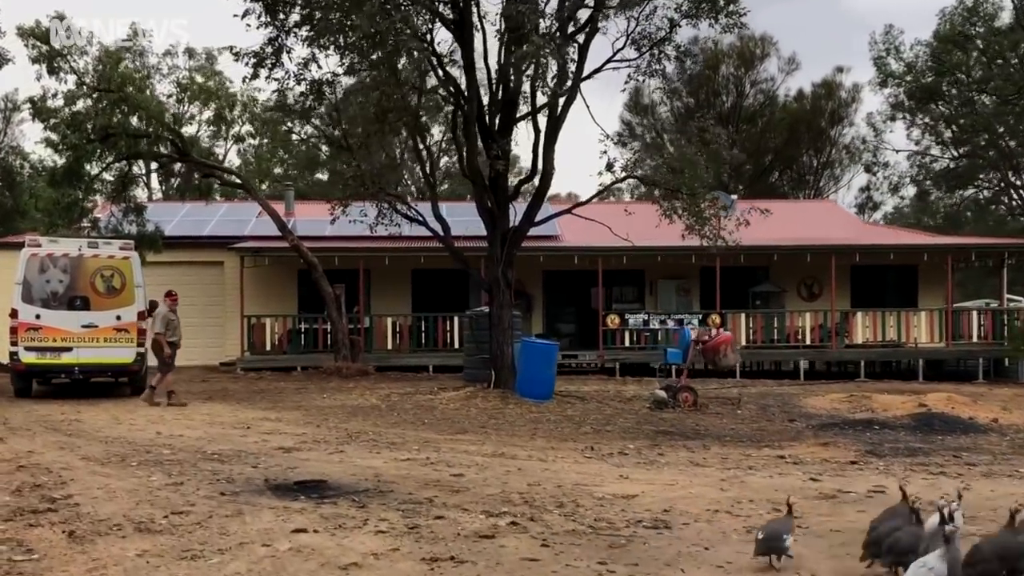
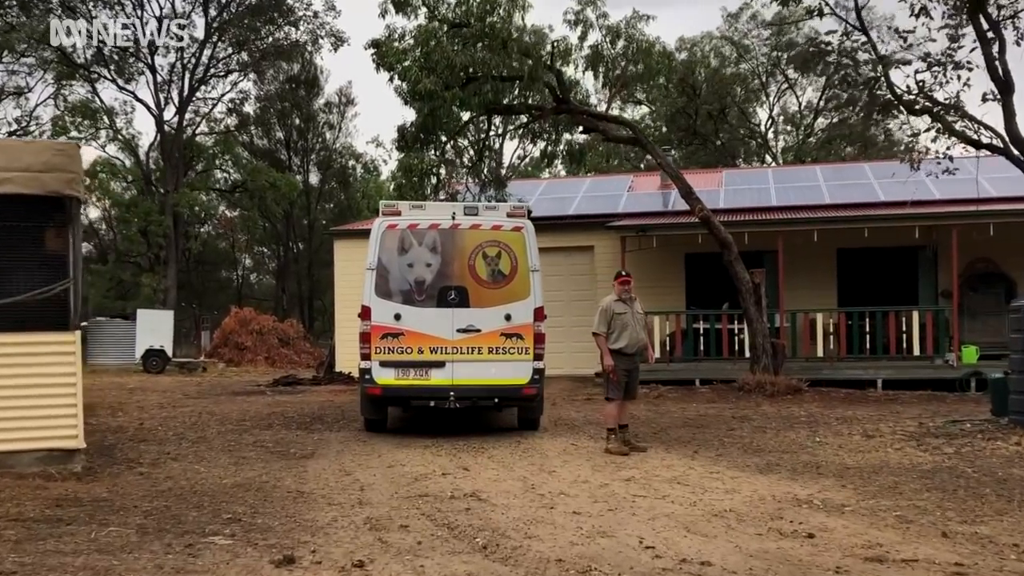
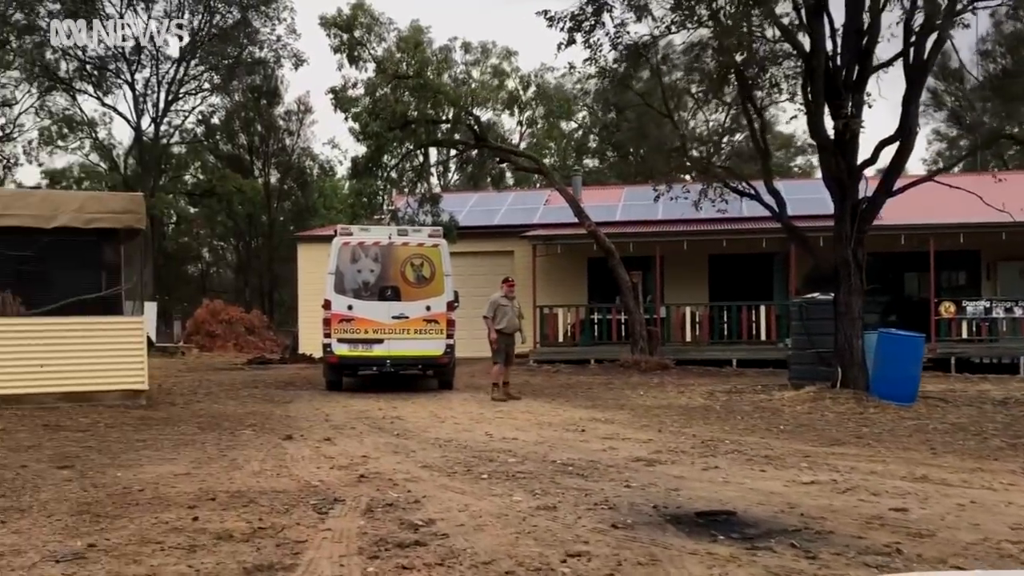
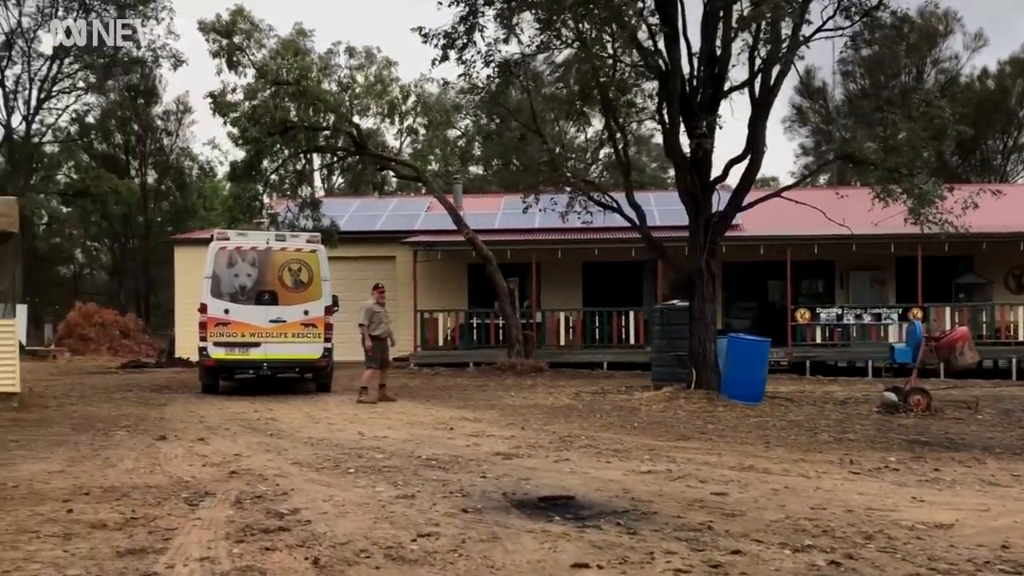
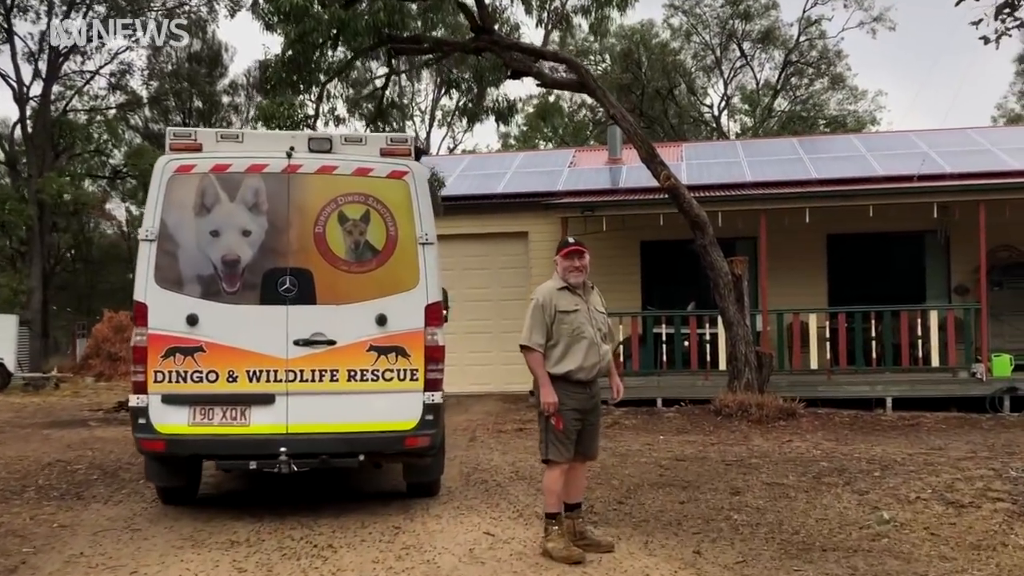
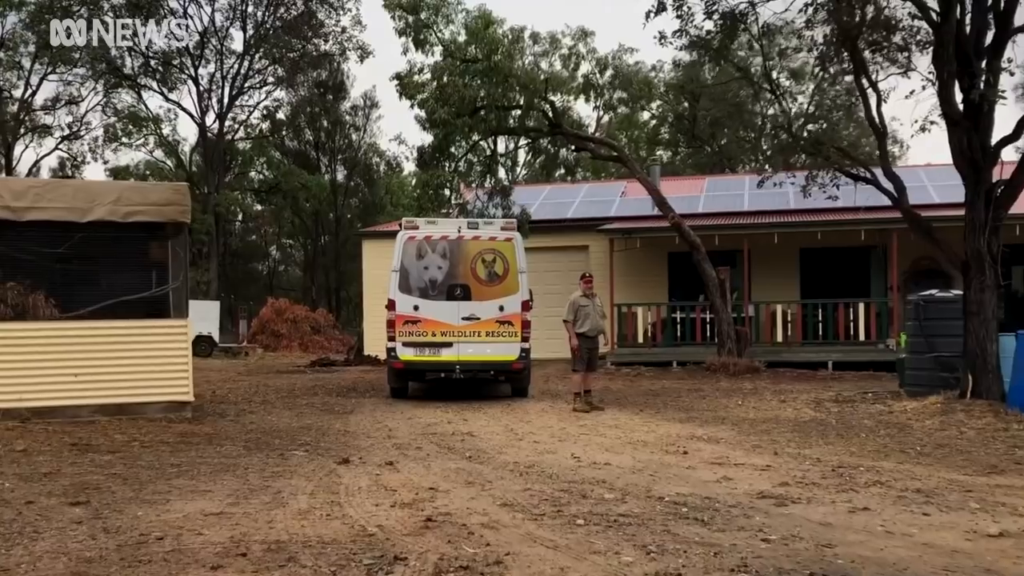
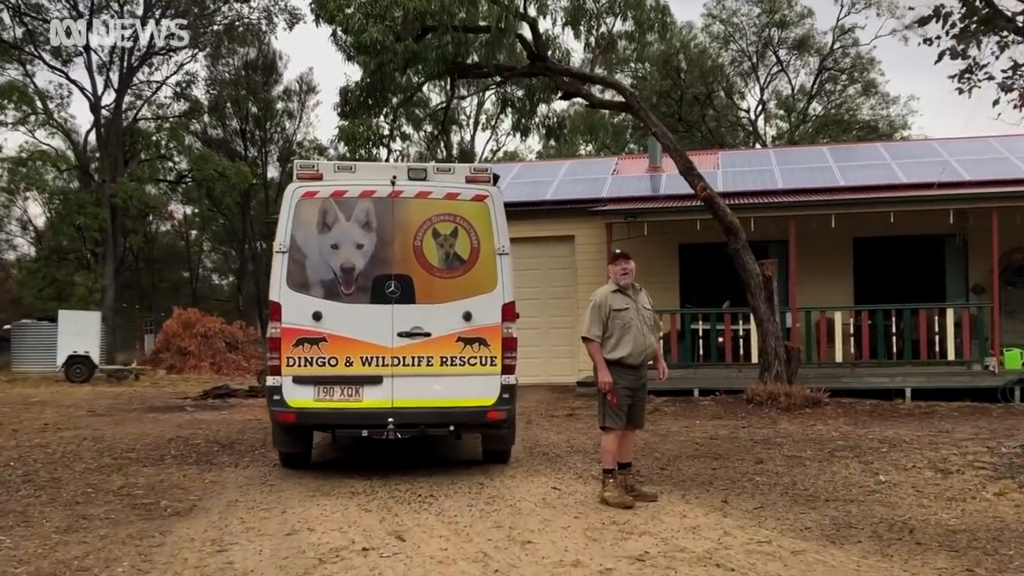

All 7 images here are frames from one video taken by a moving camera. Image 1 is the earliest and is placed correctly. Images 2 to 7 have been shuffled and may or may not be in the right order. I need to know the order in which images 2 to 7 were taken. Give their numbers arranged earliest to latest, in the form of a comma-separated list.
4, 3, 6, 2, 7, 5
